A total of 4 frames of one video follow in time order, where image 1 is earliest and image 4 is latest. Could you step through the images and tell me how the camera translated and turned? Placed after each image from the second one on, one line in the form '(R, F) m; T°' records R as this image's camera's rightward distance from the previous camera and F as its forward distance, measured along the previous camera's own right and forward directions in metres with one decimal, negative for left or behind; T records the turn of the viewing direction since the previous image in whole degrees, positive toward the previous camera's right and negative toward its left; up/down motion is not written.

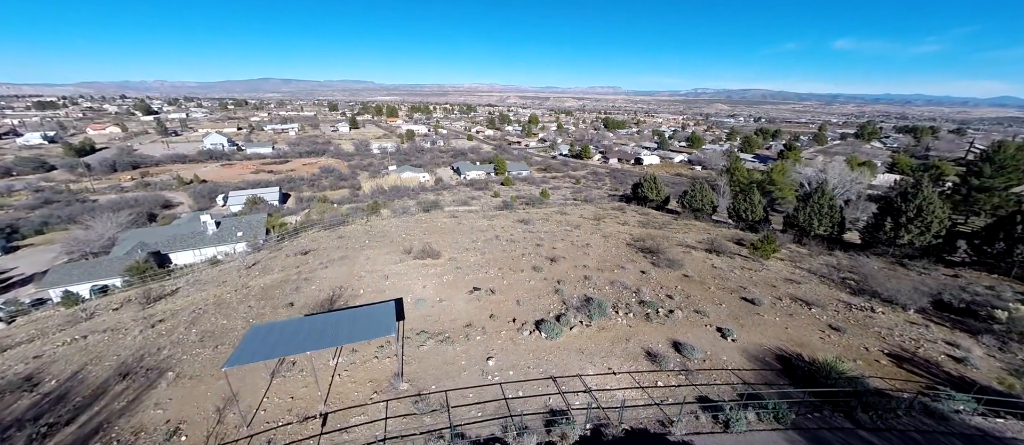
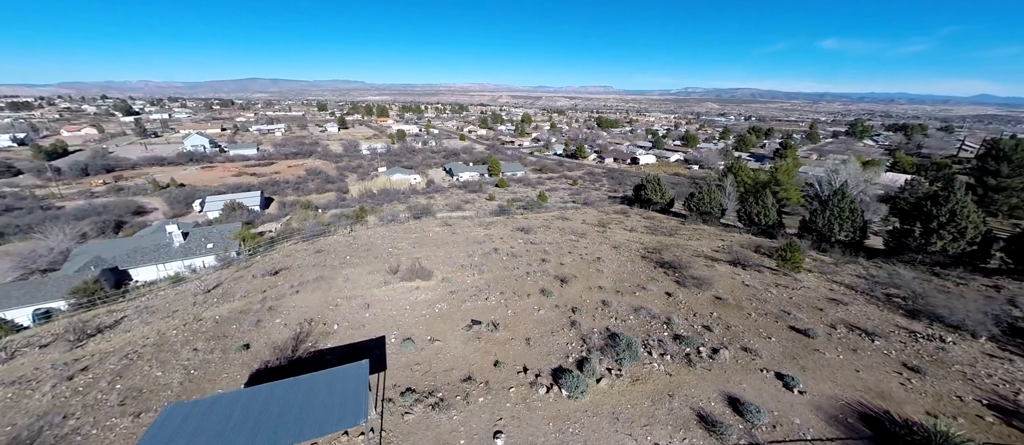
(-0.4, +1.9) m; +1°
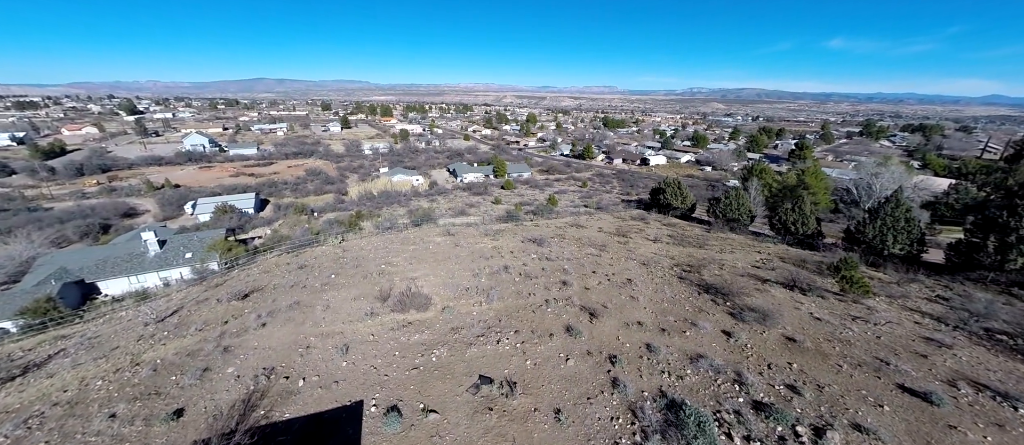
(-0.4, +2.3) m; -1°
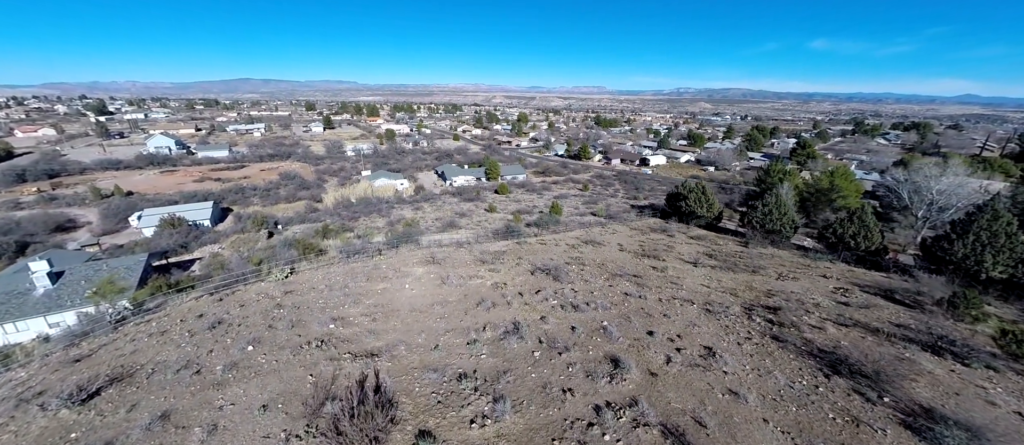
(-0.6, +4.3) m; +2°
